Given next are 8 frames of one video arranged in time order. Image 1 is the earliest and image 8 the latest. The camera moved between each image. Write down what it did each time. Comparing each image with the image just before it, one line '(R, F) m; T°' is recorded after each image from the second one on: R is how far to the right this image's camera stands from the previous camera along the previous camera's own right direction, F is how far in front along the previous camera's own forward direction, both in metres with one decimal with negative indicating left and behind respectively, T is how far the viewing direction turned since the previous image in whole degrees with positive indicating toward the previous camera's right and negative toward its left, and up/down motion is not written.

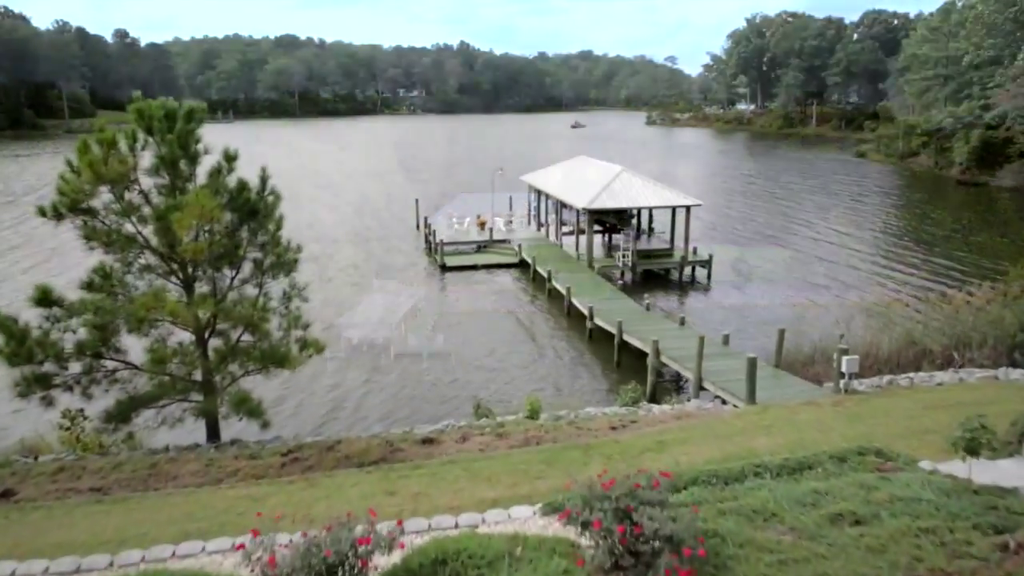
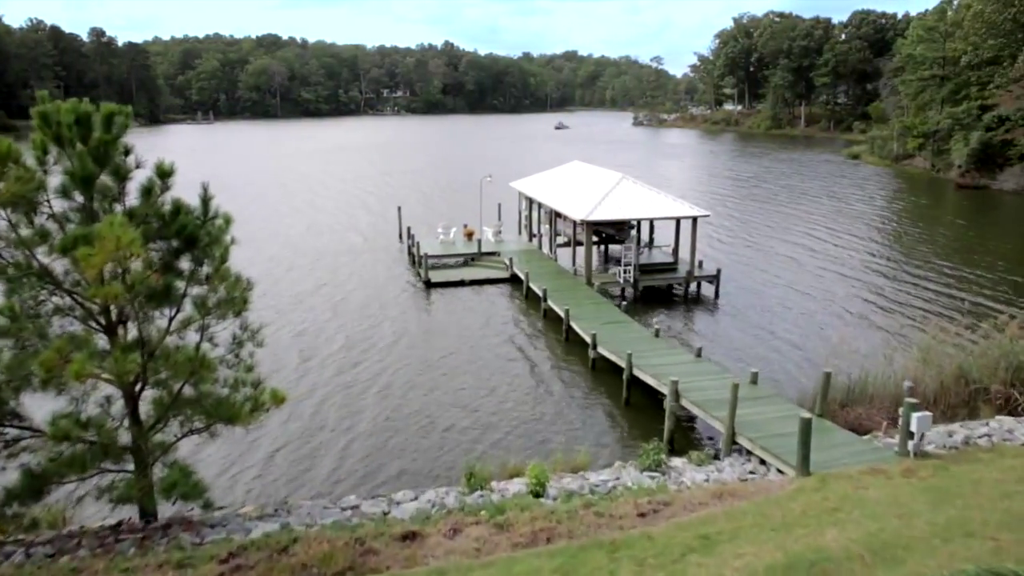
(-0.2, +2.5) m; +1°
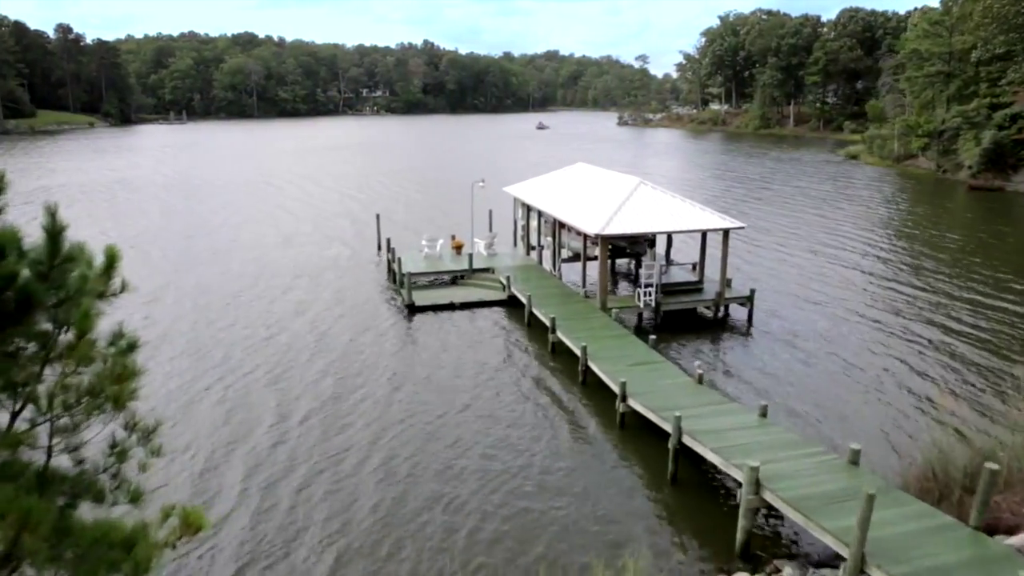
(-0.6, +4.3) m; +1°
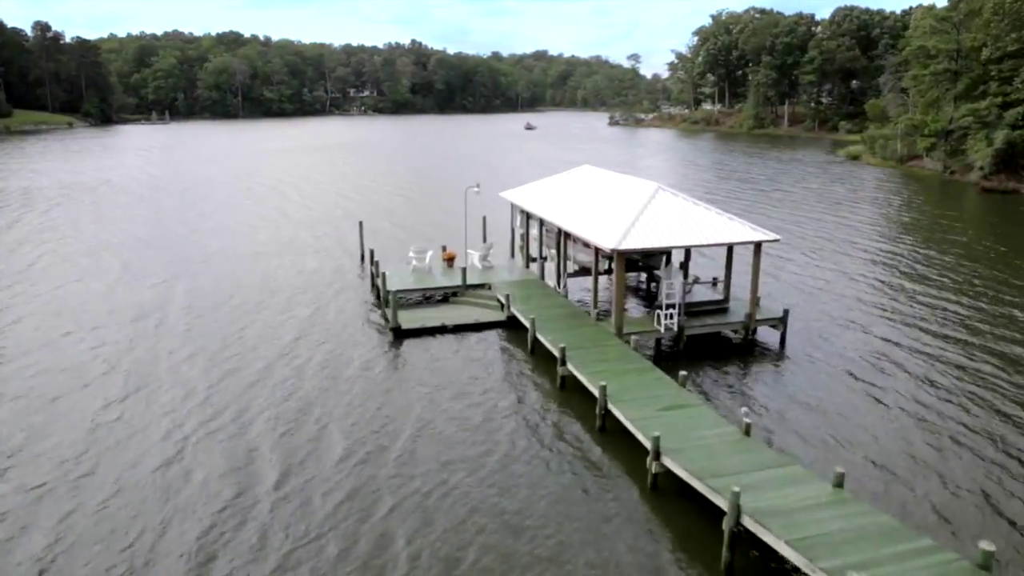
(-0.3, +3.1) m; +1°
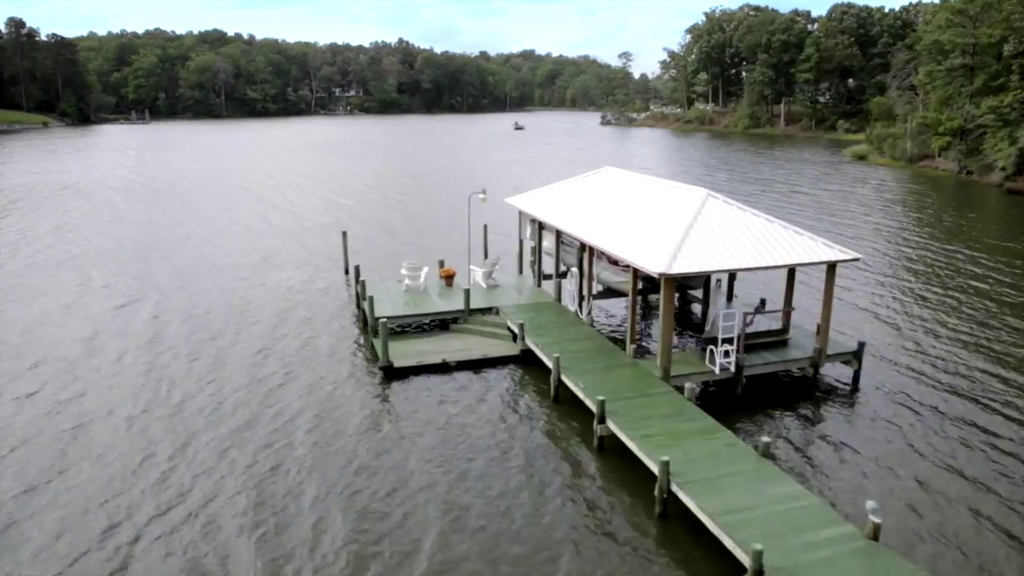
(-0.7, +3.9) m; +1°
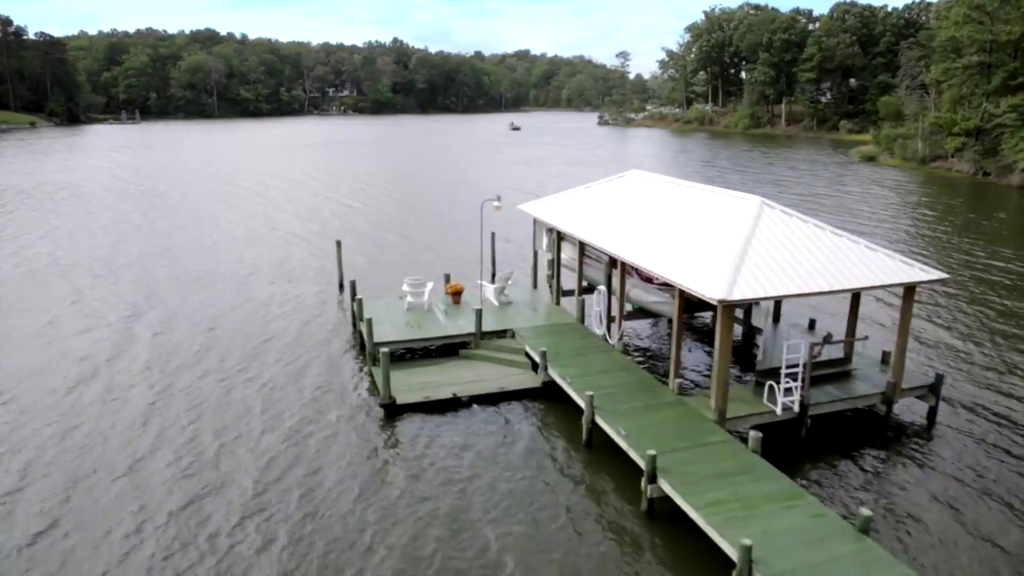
(-0.6, +2.5) m; 0°
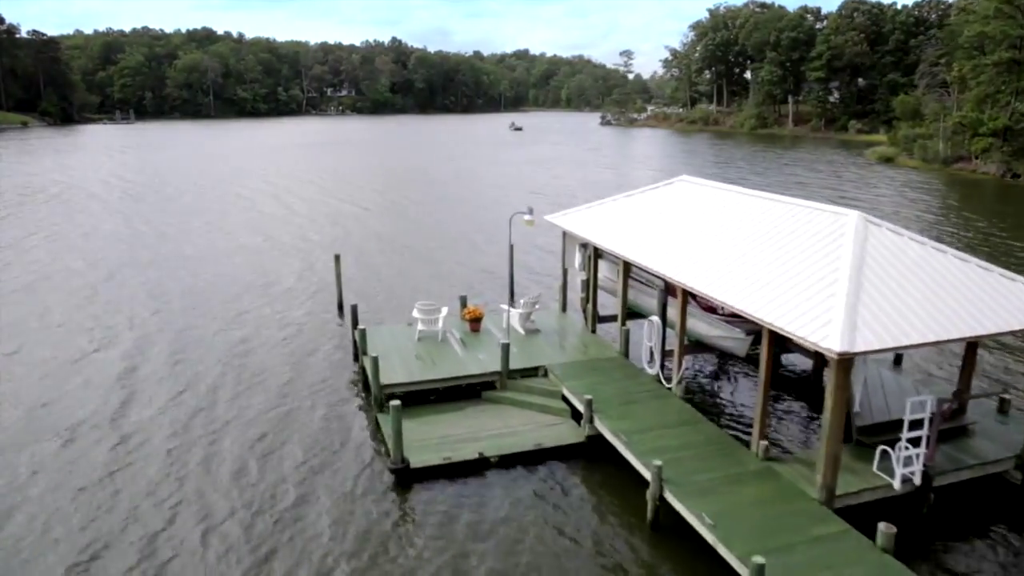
(-0.7, +3.0) m; 0°
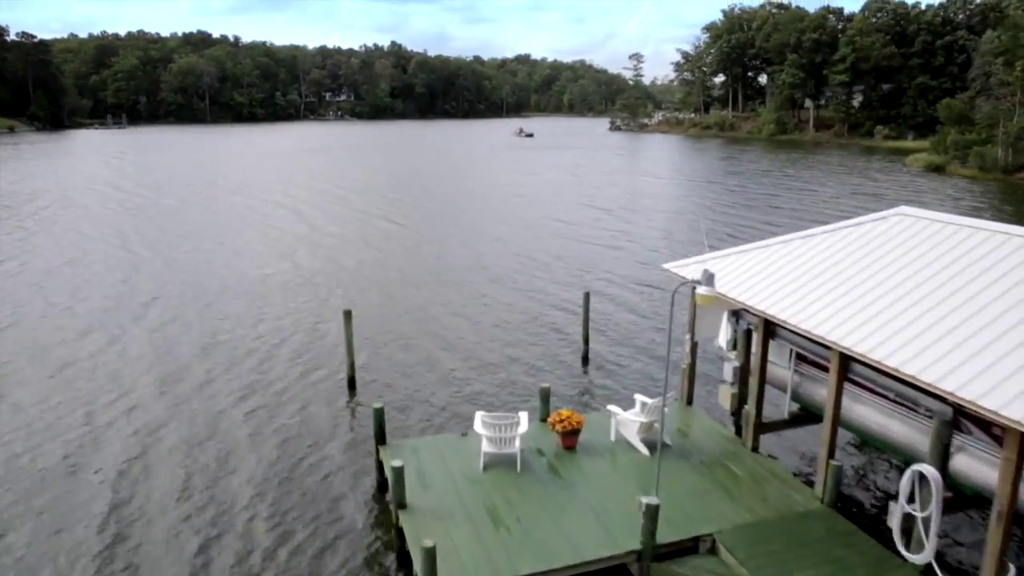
(-1.7, +6.4) m; 0°
